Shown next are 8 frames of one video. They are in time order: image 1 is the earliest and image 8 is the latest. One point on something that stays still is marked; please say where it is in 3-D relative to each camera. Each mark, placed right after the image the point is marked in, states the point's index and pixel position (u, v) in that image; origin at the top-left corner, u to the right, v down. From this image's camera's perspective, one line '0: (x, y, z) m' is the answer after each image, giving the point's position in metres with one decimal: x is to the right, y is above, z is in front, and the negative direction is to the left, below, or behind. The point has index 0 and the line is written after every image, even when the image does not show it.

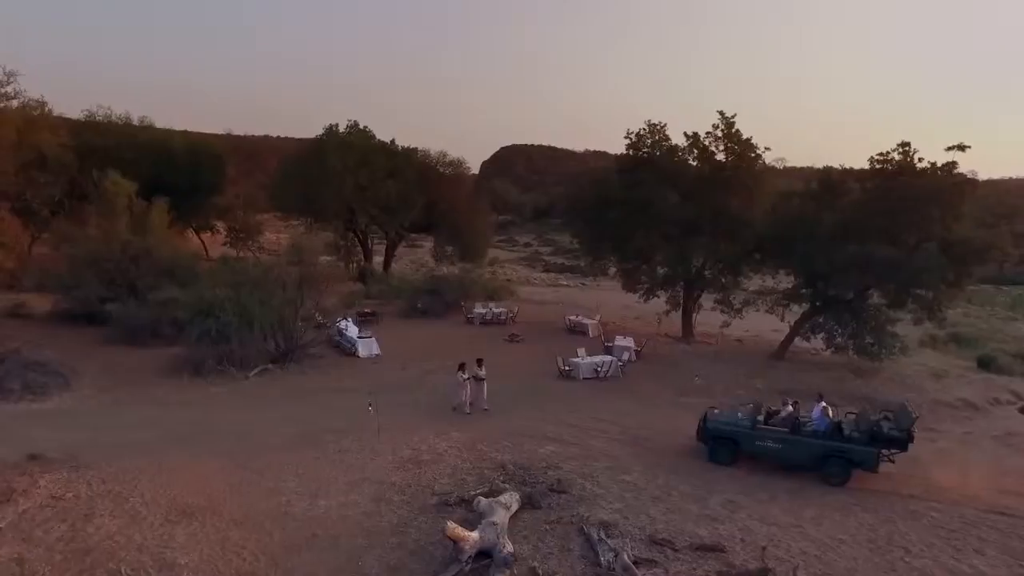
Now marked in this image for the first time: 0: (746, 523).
0: (+2.3, -2.3, +8.5) m
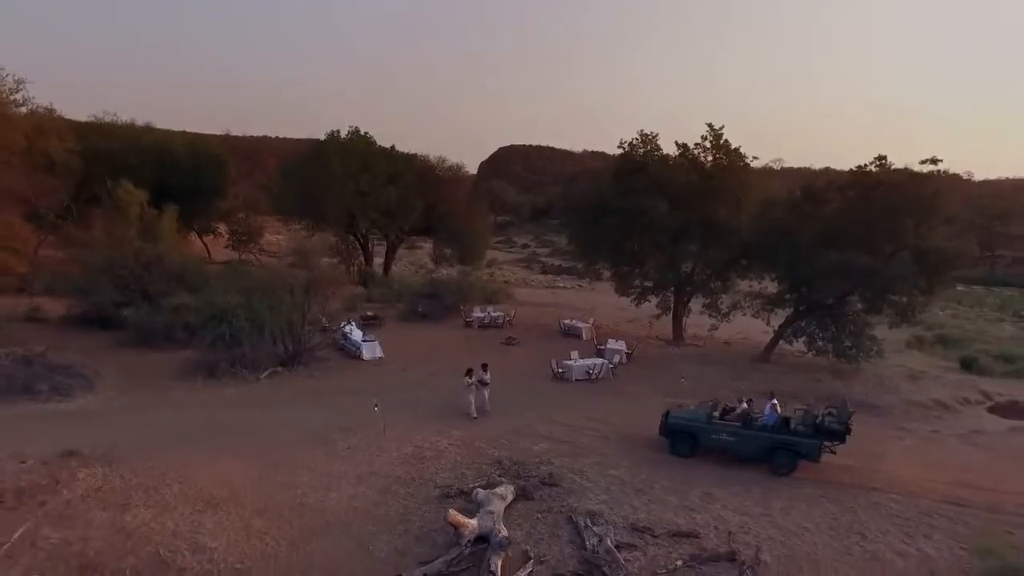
0: (+2.3, -2.4, +9.4) m
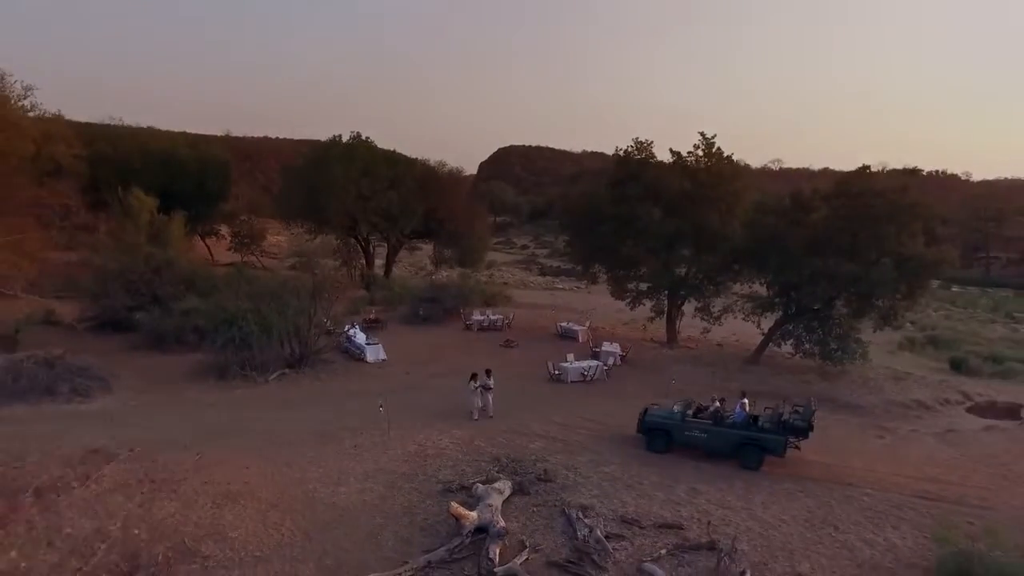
0: (+2.3, -2.5, +10.0) m
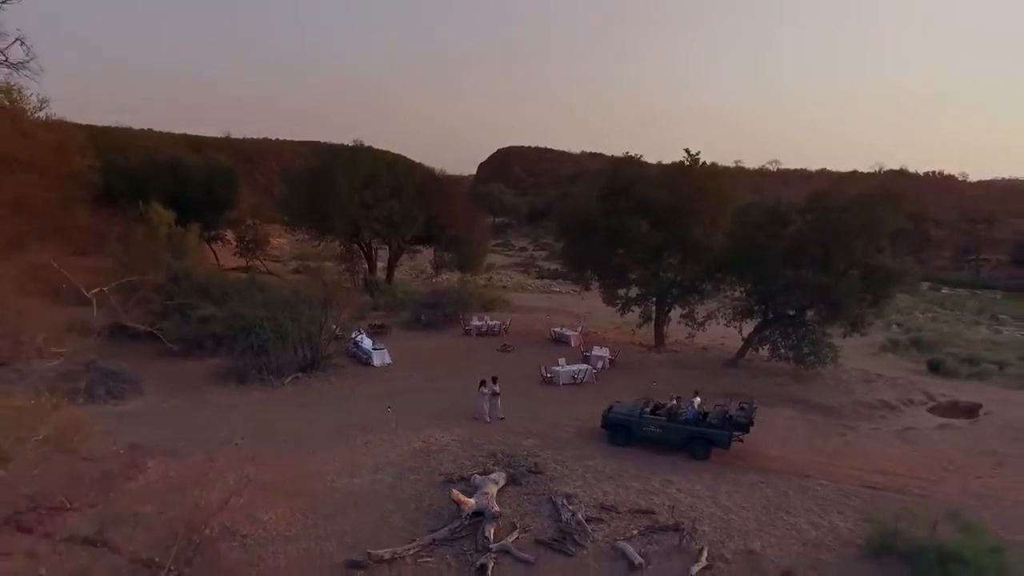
0: (+2.2, -2.7, +11.4) m
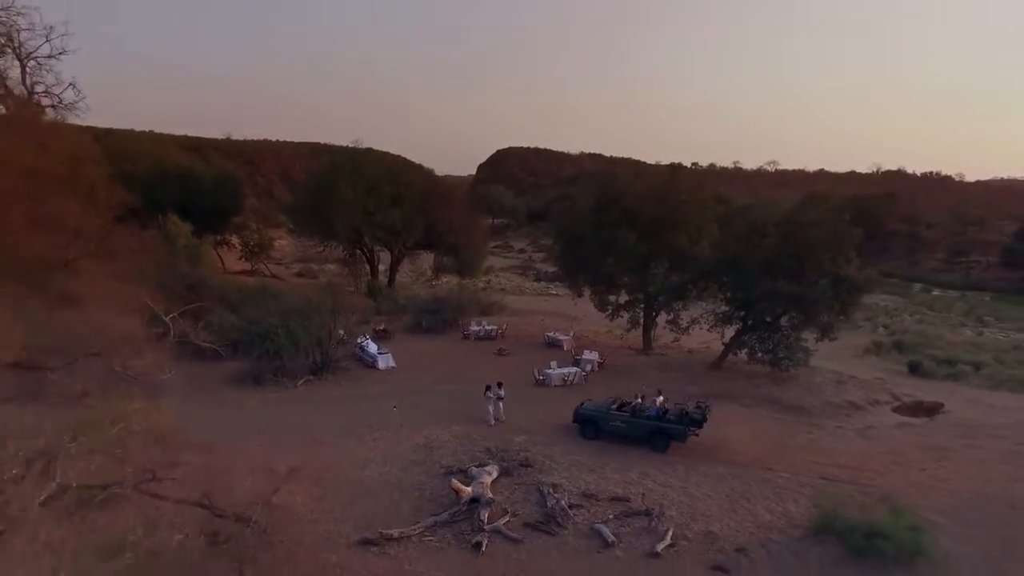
0: (+2.1, -2.9, +12.9) m
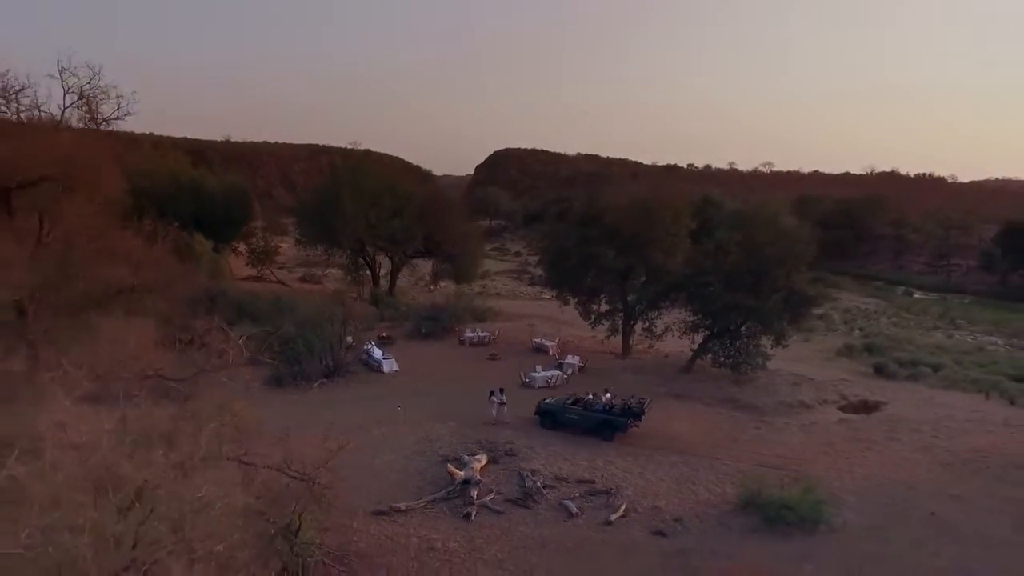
0: (+1.8, -3.3, +15.5) m
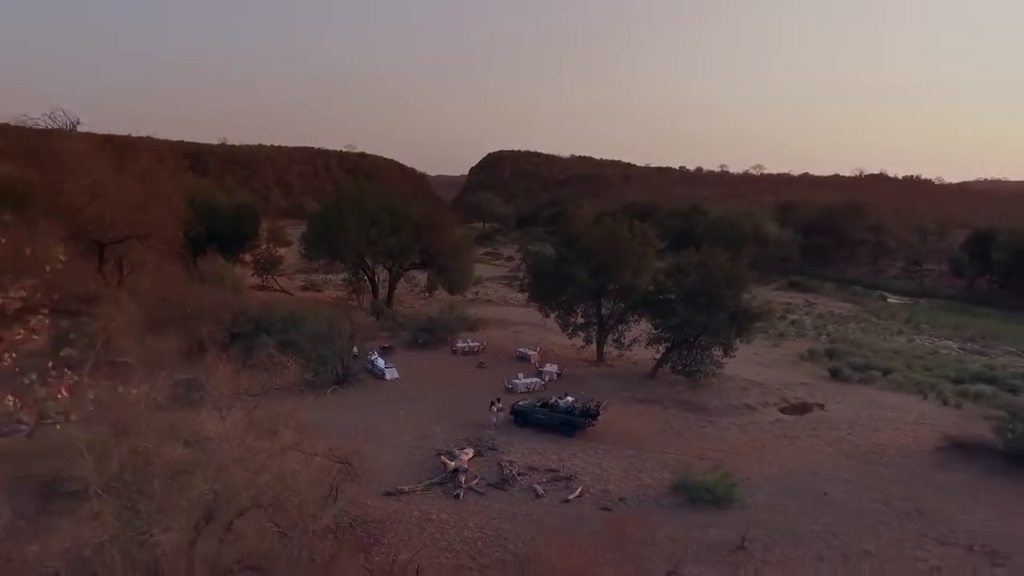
0: (+1.4, -3.8, +19.0) m
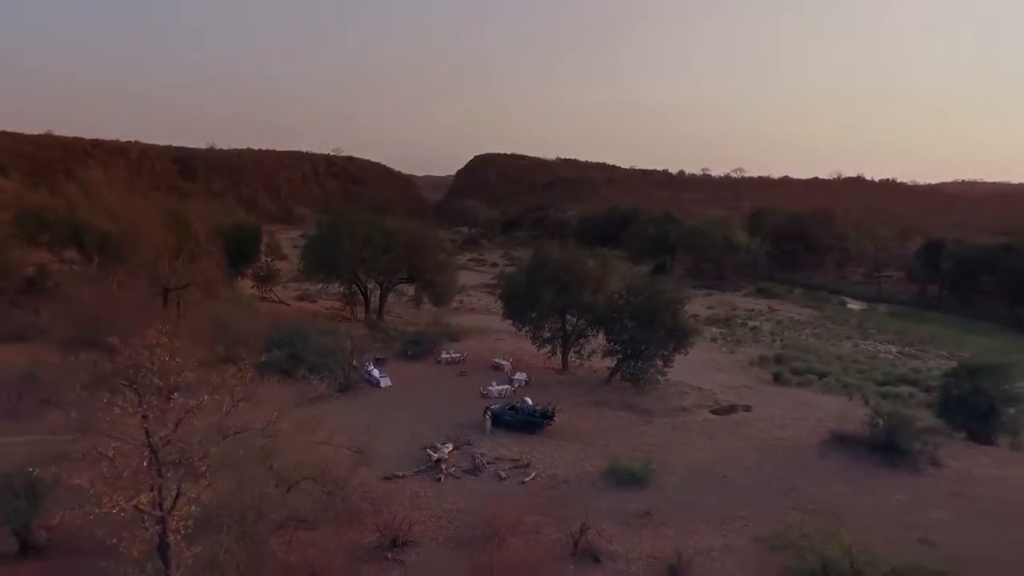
0: (+0.6, -4.6, +24.0) m
